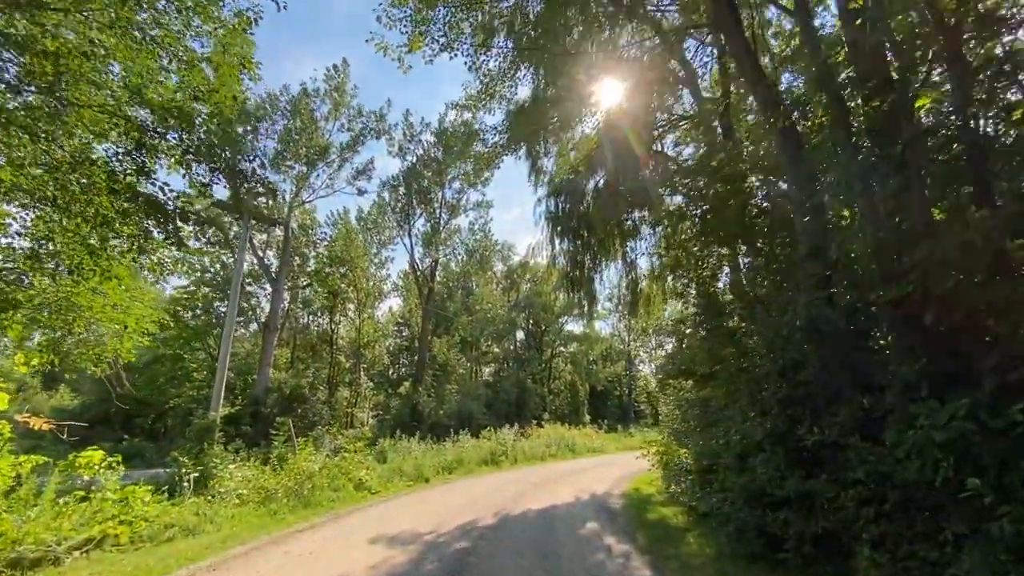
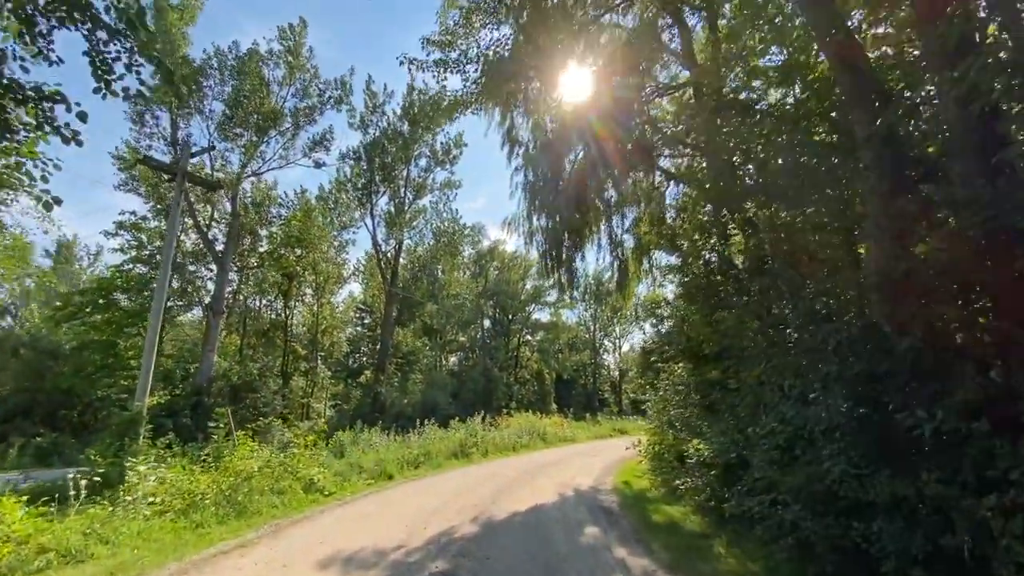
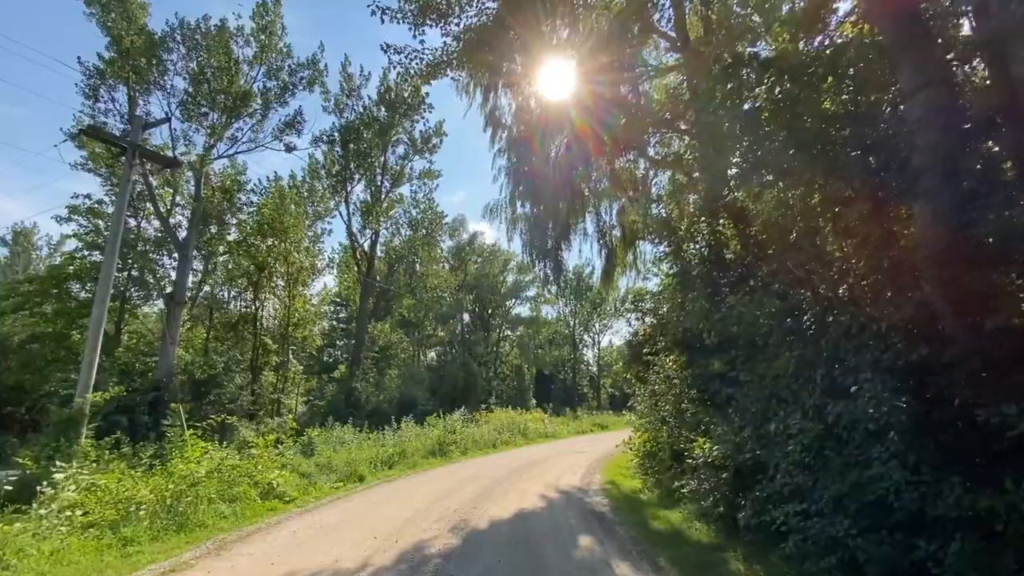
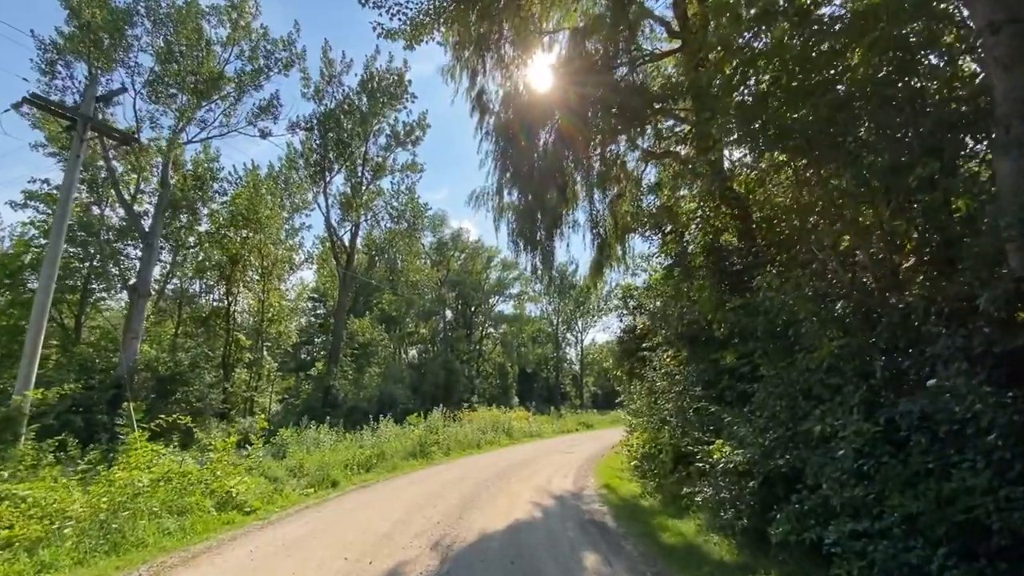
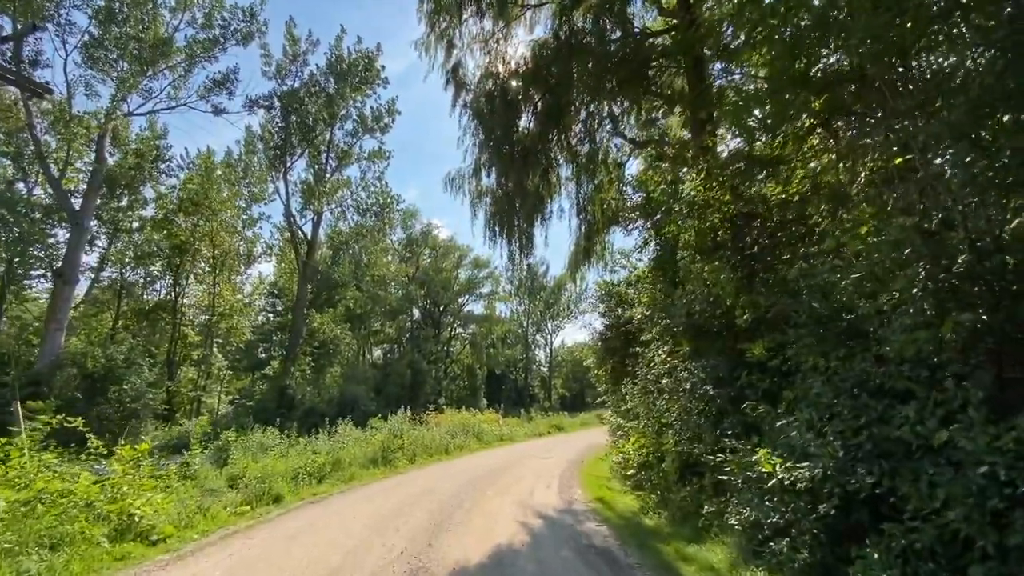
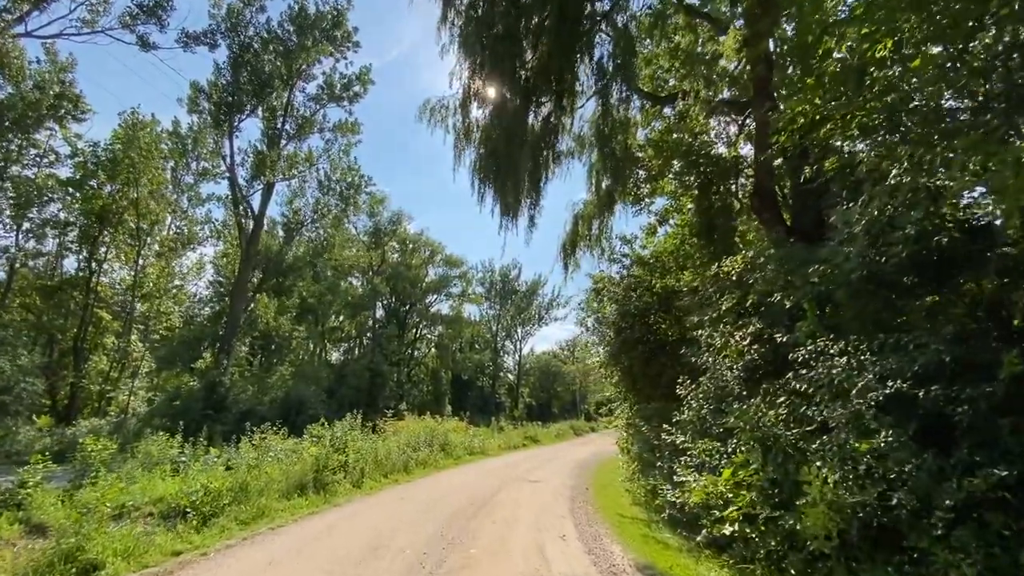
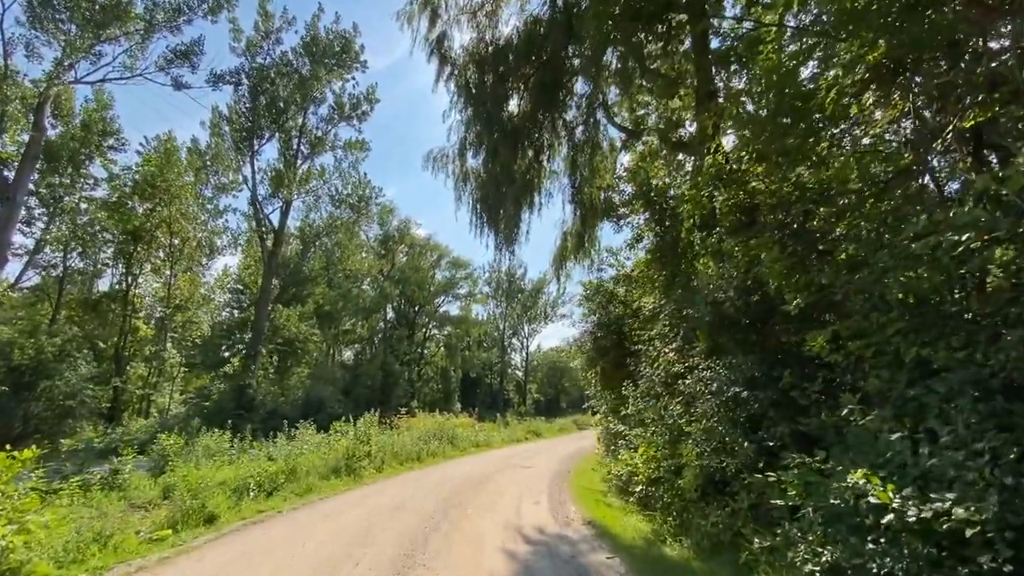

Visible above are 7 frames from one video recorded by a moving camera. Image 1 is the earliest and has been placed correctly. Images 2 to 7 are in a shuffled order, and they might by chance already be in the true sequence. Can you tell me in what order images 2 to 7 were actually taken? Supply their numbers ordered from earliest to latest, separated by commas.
2, 3, 4, 5, 7, 6
